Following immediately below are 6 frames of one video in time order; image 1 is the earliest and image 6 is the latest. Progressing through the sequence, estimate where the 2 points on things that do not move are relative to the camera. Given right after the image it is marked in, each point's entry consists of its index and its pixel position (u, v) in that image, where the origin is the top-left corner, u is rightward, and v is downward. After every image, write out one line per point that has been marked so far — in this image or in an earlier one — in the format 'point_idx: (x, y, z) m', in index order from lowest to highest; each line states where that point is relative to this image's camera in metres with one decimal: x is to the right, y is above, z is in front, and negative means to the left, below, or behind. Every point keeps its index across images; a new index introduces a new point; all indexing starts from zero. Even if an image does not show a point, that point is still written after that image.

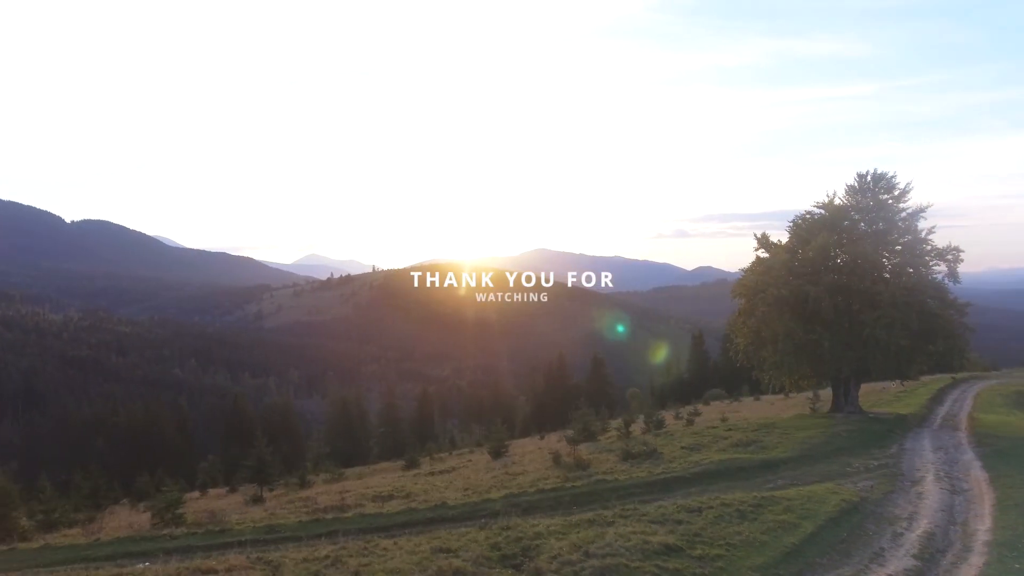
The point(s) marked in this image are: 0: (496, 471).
0: (-0.3, -3.8, +15.4) m
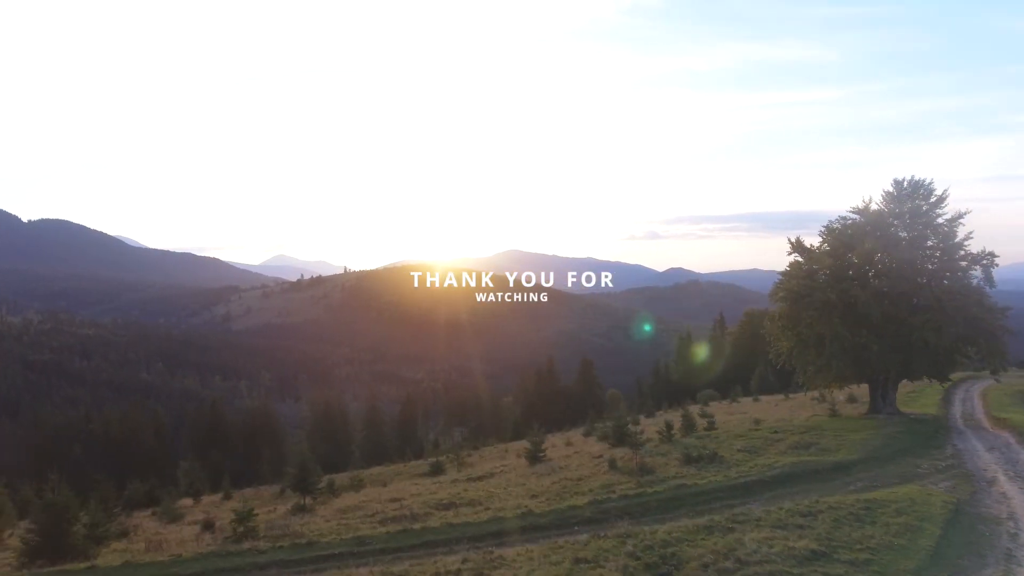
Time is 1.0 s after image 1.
0: (+0.7, -3.8, +15.3) m
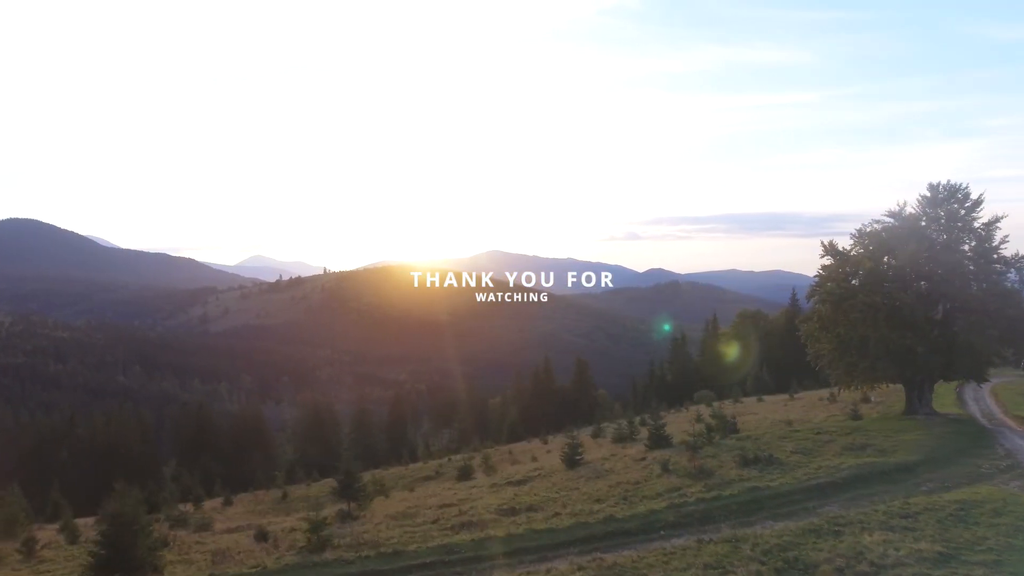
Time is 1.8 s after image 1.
0: (+1.8, -3.9, +15.3) m
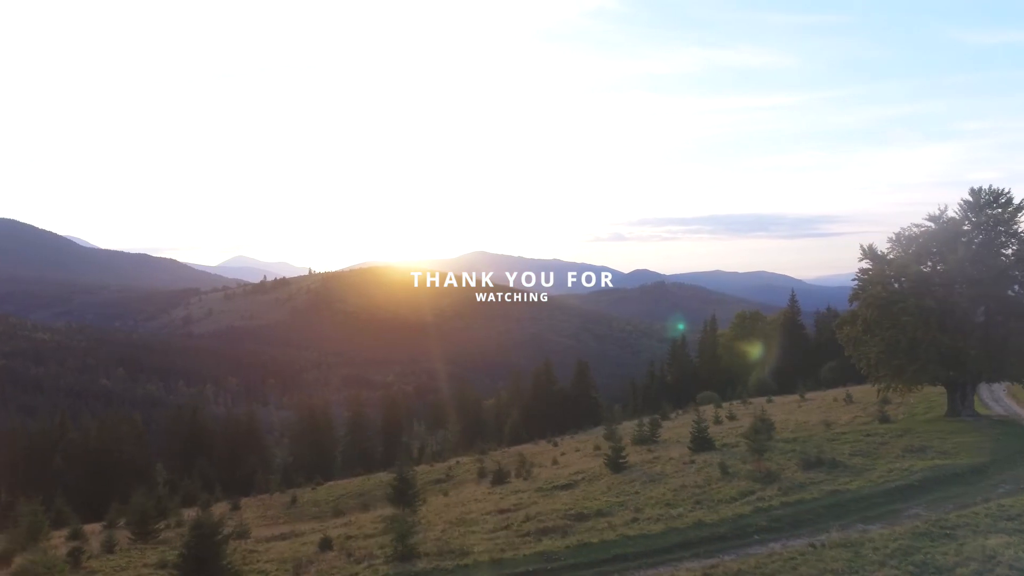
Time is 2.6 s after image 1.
0: (+2.9, -4.0, +15.3) m
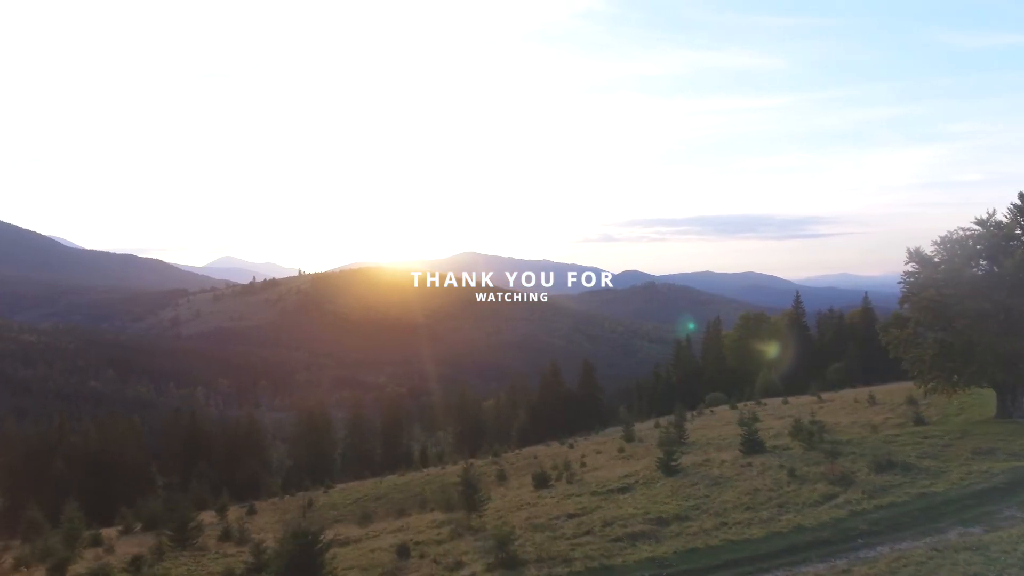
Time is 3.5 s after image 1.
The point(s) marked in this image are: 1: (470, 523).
0: (+4.3, -4.1, +15.4) m
1: (-0.9, -4.9, +15.8) m
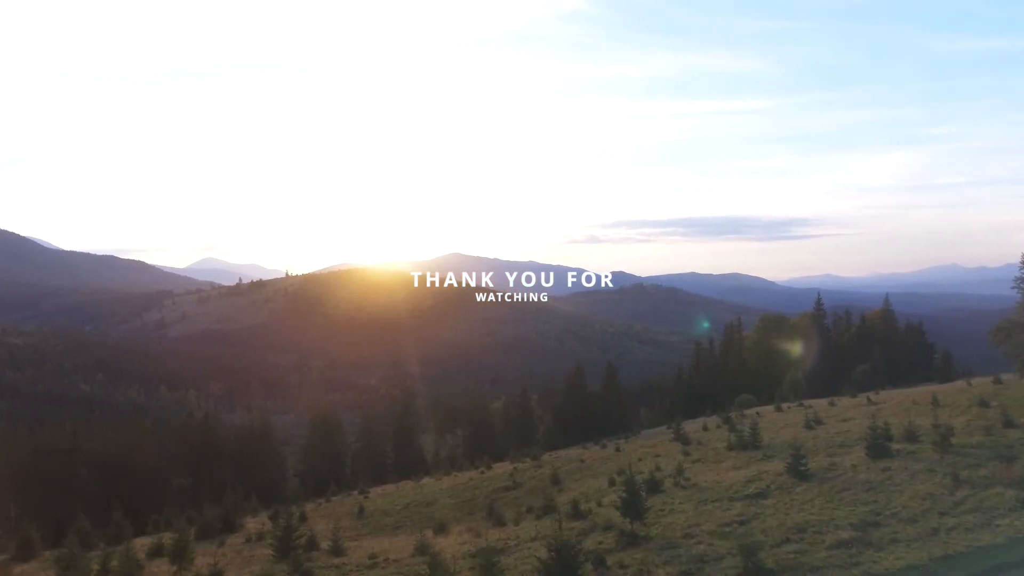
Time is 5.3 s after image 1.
0: (+7.7, -4.2, +15.6) m
1: (+2.5, -5.1, +15.9) m
